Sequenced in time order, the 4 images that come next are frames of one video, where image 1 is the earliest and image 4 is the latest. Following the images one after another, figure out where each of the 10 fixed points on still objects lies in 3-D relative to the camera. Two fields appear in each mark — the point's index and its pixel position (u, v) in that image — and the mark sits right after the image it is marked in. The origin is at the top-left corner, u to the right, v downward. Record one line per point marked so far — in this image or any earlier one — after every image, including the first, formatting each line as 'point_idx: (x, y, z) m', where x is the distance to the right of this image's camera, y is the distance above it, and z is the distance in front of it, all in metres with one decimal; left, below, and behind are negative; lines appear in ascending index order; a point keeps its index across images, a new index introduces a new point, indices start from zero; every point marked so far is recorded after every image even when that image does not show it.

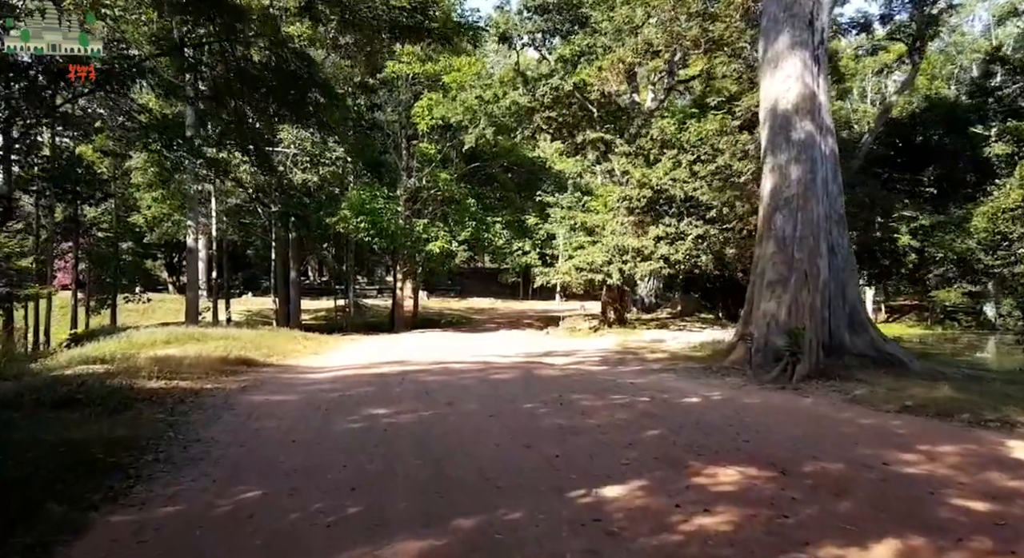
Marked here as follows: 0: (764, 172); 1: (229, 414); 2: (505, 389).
0: (+3.9, +1.7, +10.8) m
1: (-3.1, -1.5, +7.5) m
2: (-0.1, -1.5, +9.7) m
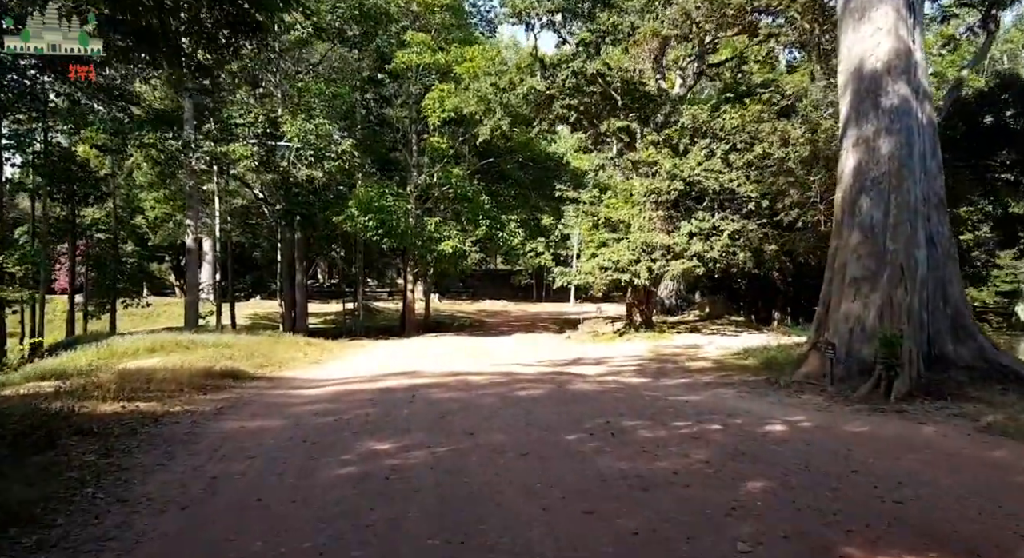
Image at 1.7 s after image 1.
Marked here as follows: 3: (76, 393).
0: (+4.3, +1.7, +9.1) m
1: (-2.7, -1.4, +5.8) m
2: (+0.3, -1.5, +7.9) m
3: (-5.0, -1.3, +8.0) m
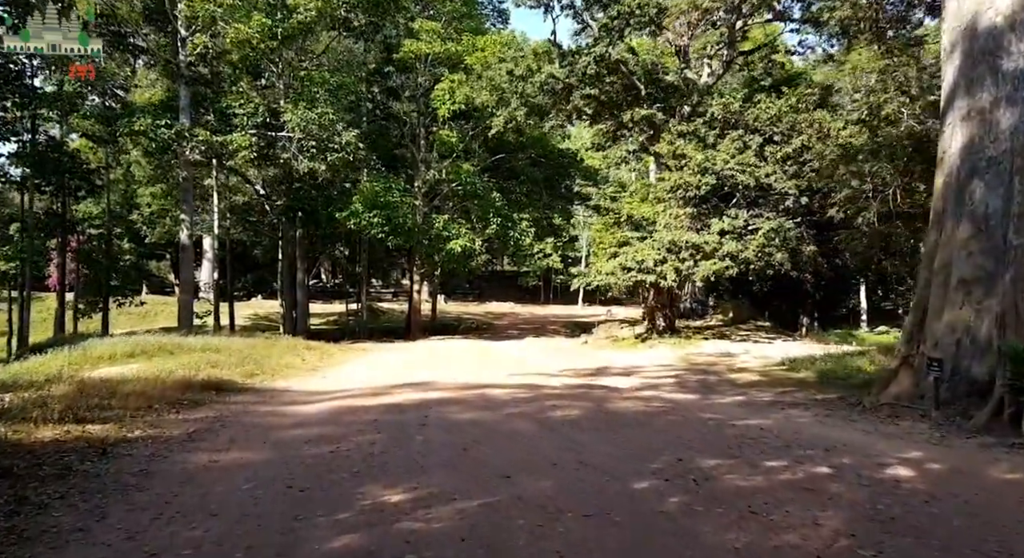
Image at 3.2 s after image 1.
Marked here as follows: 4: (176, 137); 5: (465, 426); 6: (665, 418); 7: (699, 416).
0: (+4.7, +1.7, +7.5) m
1: (-2.4, -1.4, +4.3) m
2: (+0.7, -1.5, +6.4) m
3: (-4.7, -1.2, +6.5) m
4: (-9.0, +3.7, +18.7) m
5: (-0.5, -1.5, +7.2) m
6: (+1.7, -1.5, +7.6) m
7: (+2.2, -1.6, +8.0) m
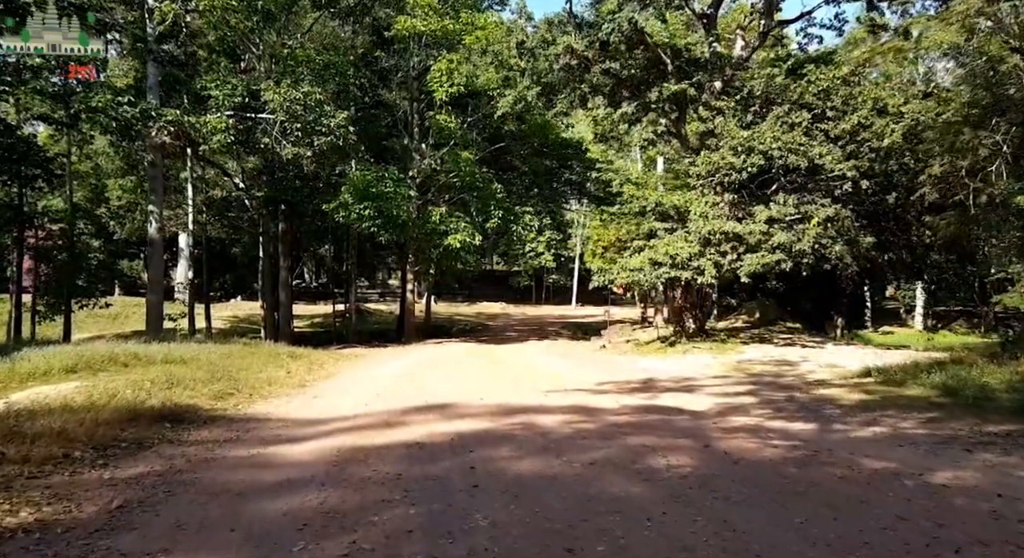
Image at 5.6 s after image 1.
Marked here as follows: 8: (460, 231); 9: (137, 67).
0: (+5.4, +1.8, +5.2) m
1: (-1.6, -1.3, +1.8) m
2: (+1.4, -1.4, +4.0) m
3: (-4.0, -1.2, +4.0) m
4: (-8.6, +3.8, +16.0) m
5: (+0.2, -1.4, +4.7) m
6: (+2.4, -1.4, +5.2) m
7: (+2.8, -1.5, +5.6) m
8: (-1.3, +1.5, +20.4) m
9: (-10.3, +6.0, +18.9) m
